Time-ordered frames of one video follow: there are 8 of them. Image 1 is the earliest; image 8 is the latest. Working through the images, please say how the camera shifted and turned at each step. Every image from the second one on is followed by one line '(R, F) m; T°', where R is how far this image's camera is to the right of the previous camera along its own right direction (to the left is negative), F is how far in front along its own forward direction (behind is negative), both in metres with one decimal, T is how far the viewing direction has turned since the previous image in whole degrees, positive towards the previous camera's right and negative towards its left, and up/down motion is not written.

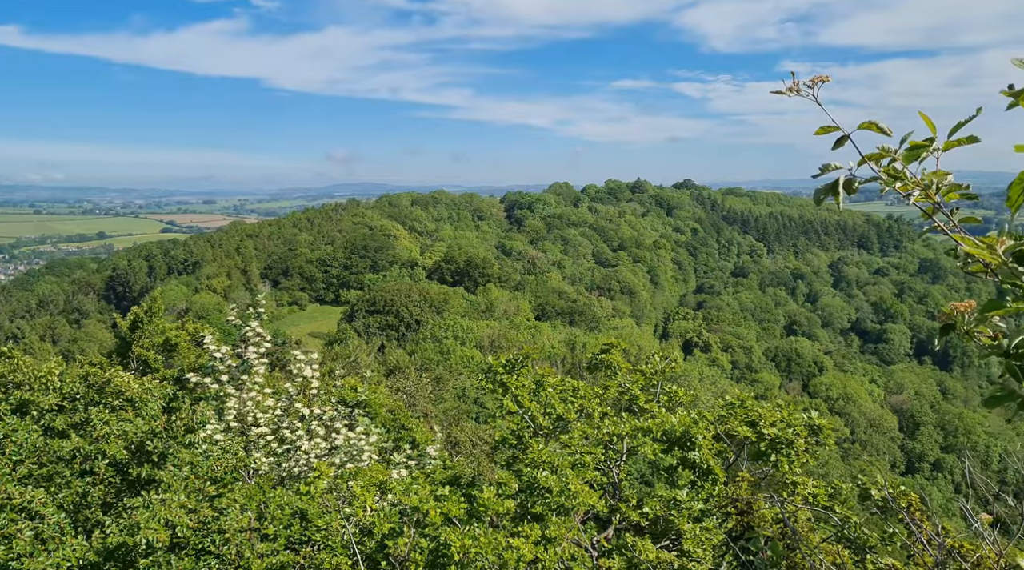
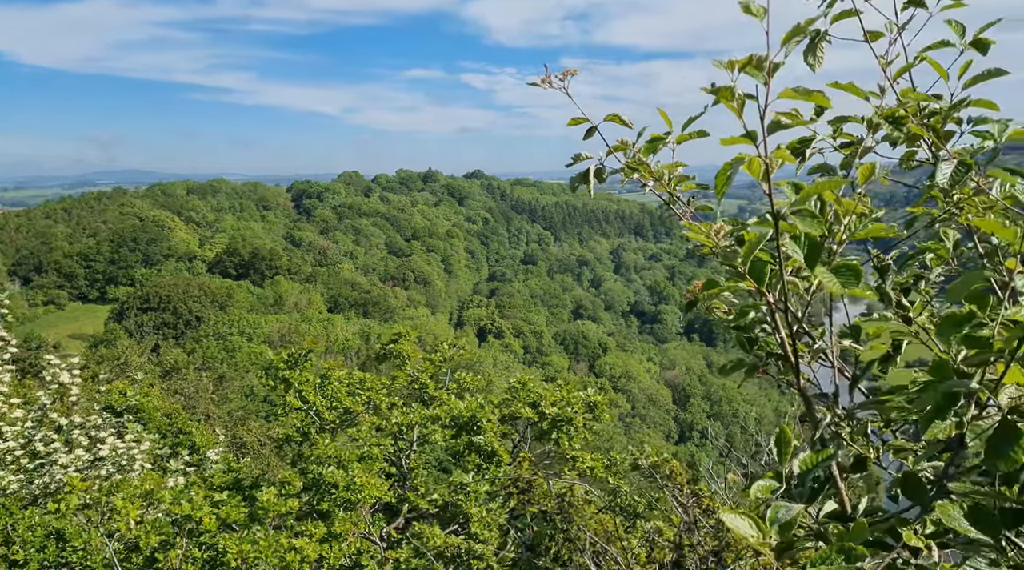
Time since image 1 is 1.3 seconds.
(+0.1, -0.1) m; +13°
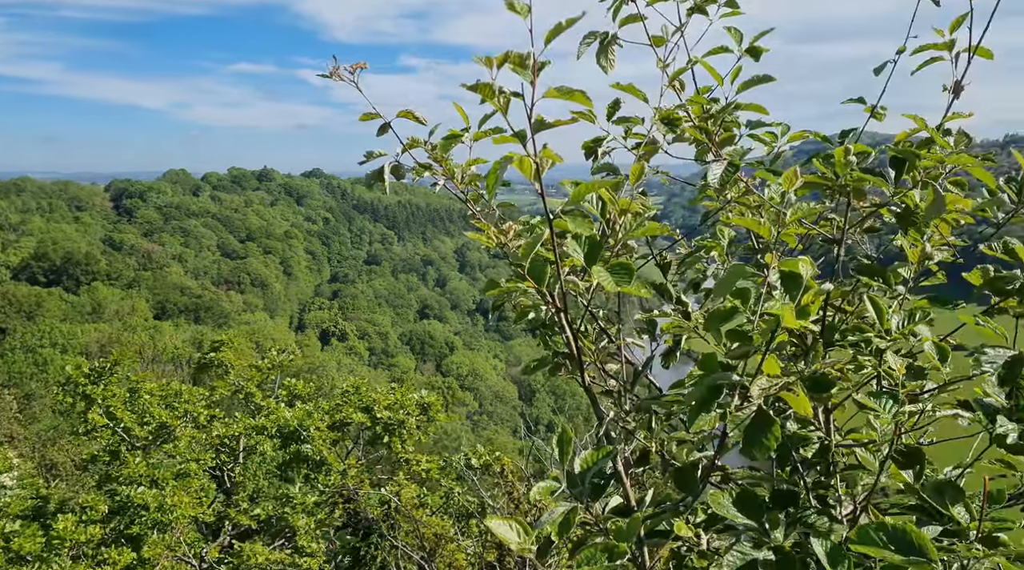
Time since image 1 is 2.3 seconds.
(+0.2, +0.1) m; +11°
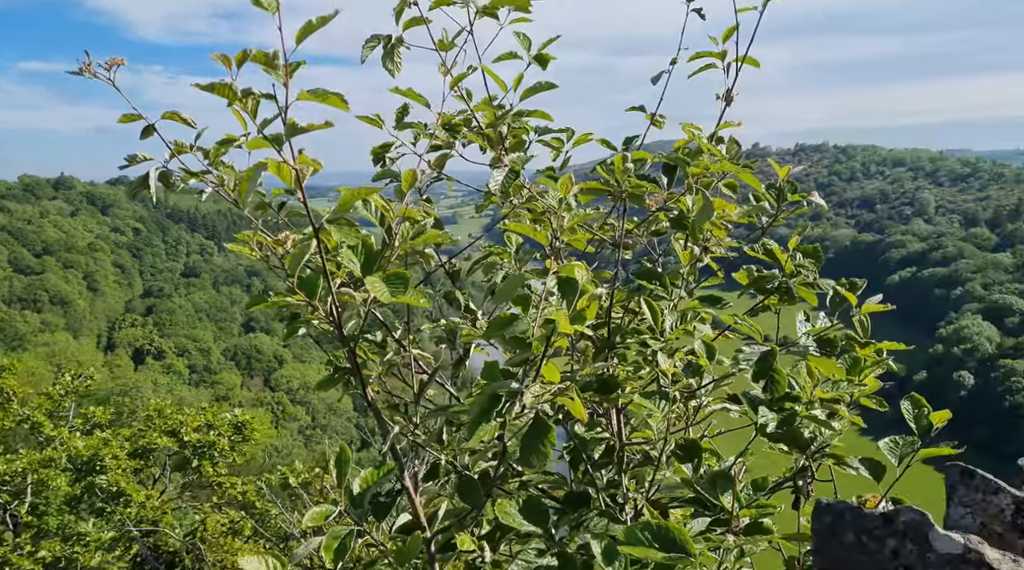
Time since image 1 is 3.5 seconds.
(+0.1, +0.1) m; +12°
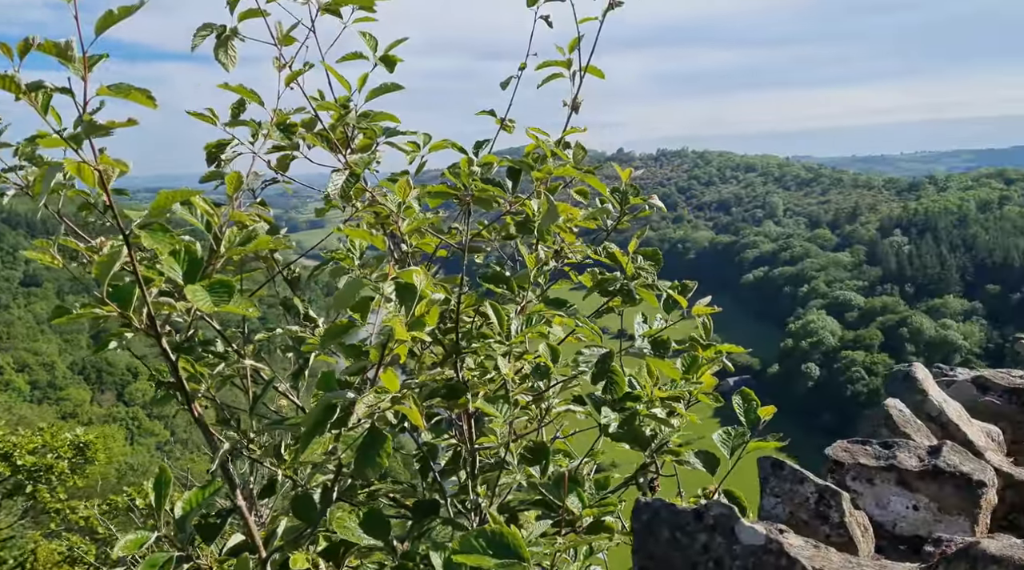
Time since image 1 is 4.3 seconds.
(+0.1, +0.1) m; +8°
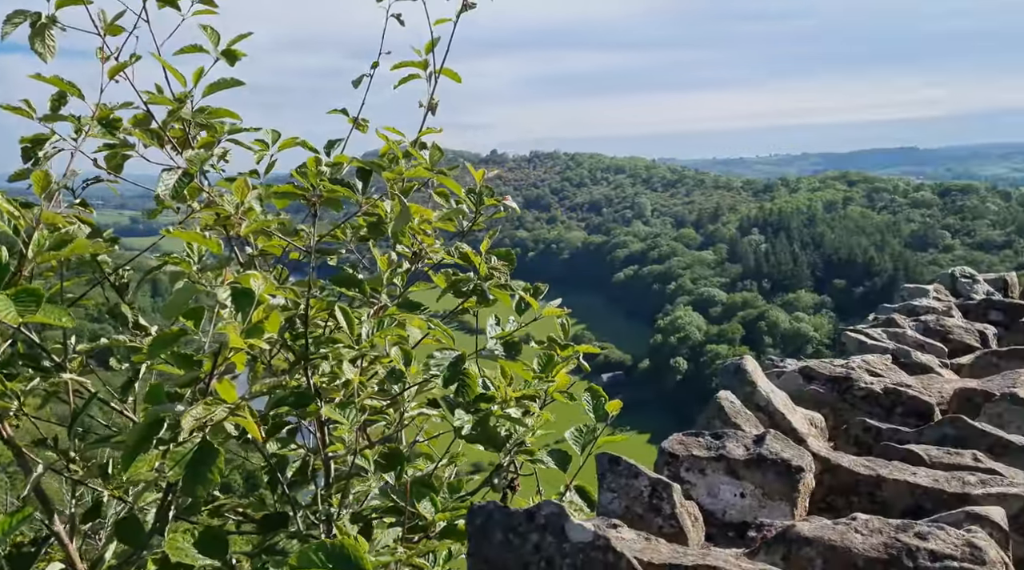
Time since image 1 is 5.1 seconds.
(+0.1, +0.1) m; +8°
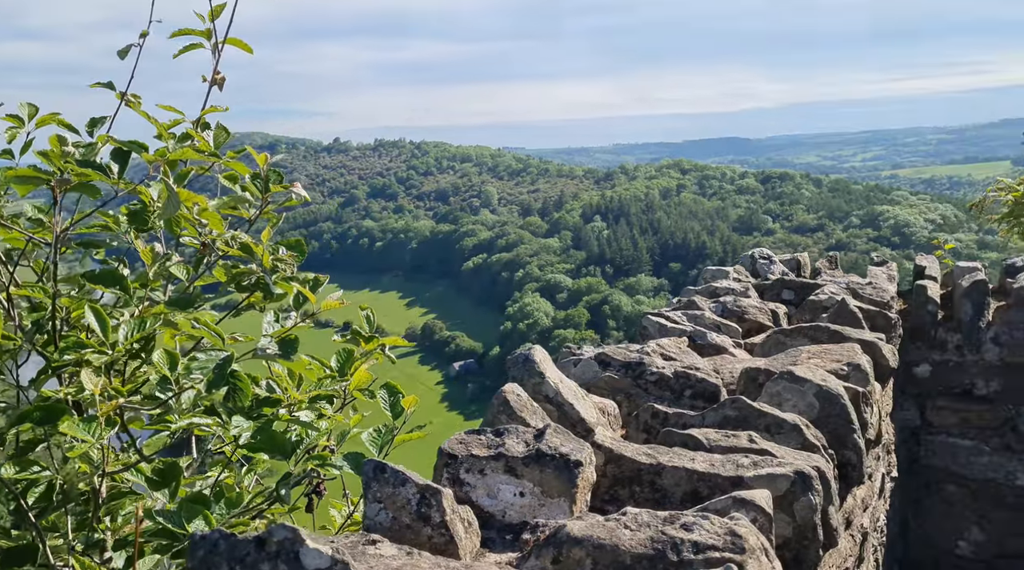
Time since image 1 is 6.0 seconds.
(+0.3, +0.3) m; +10°
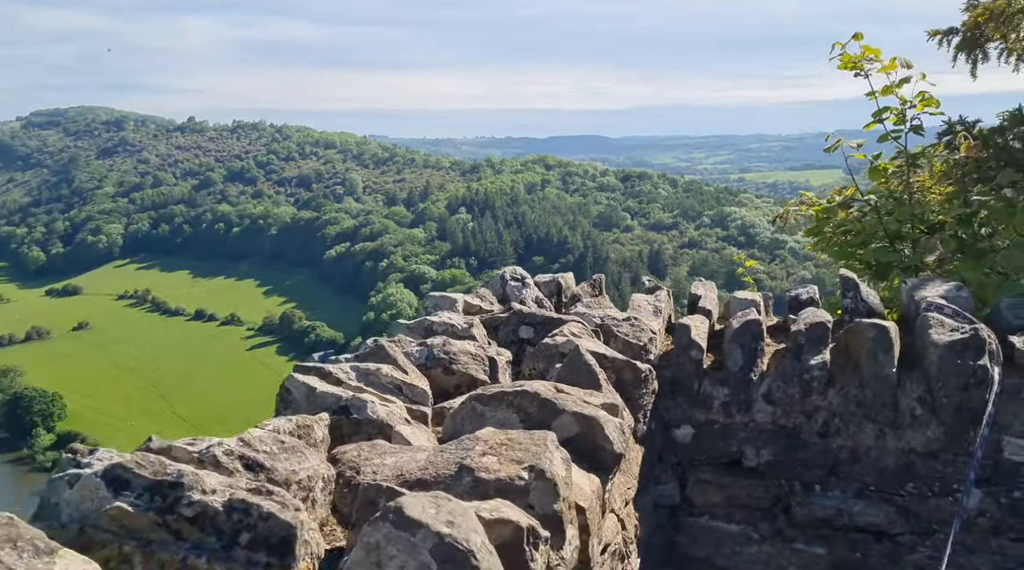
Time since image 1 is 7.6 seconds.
(+1.2, +1.8) m; +8°
